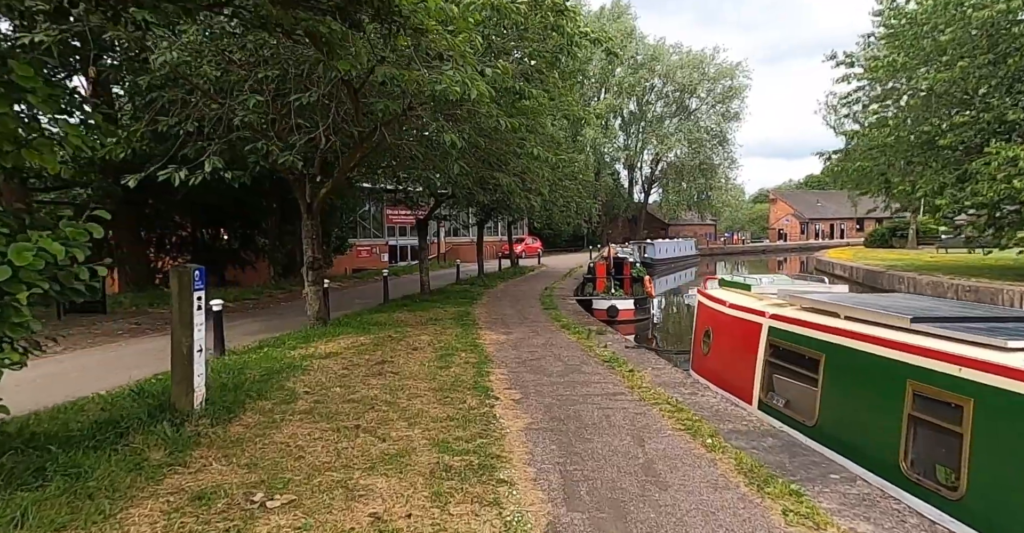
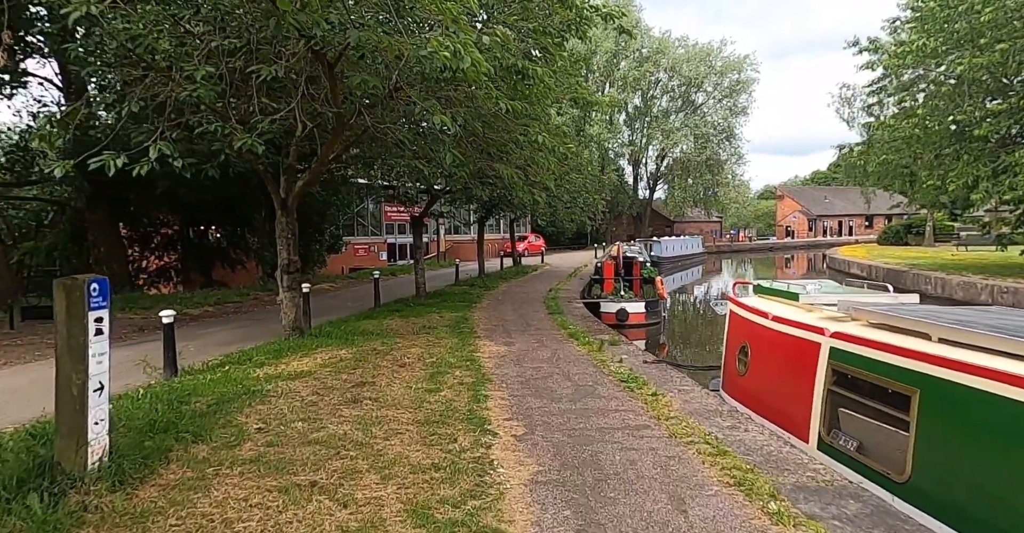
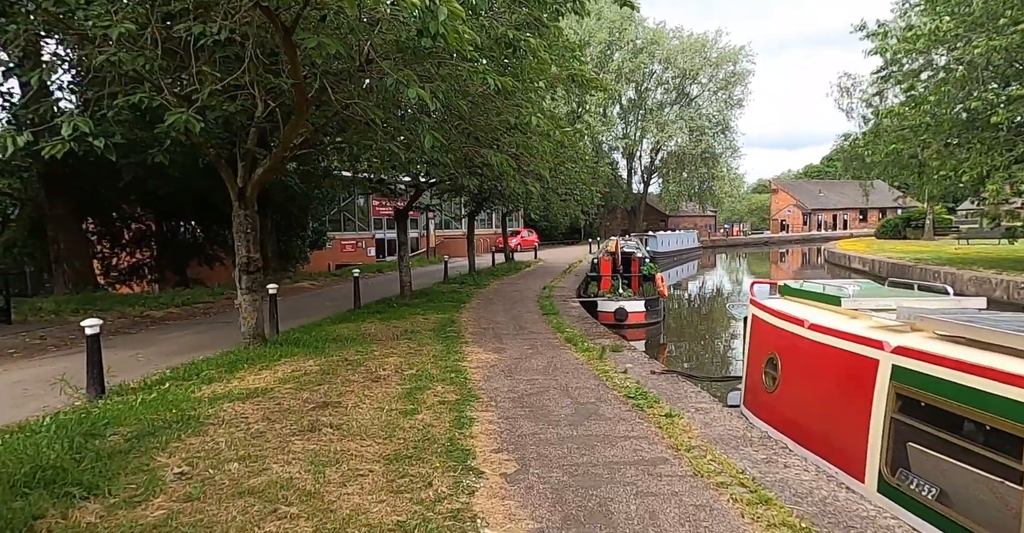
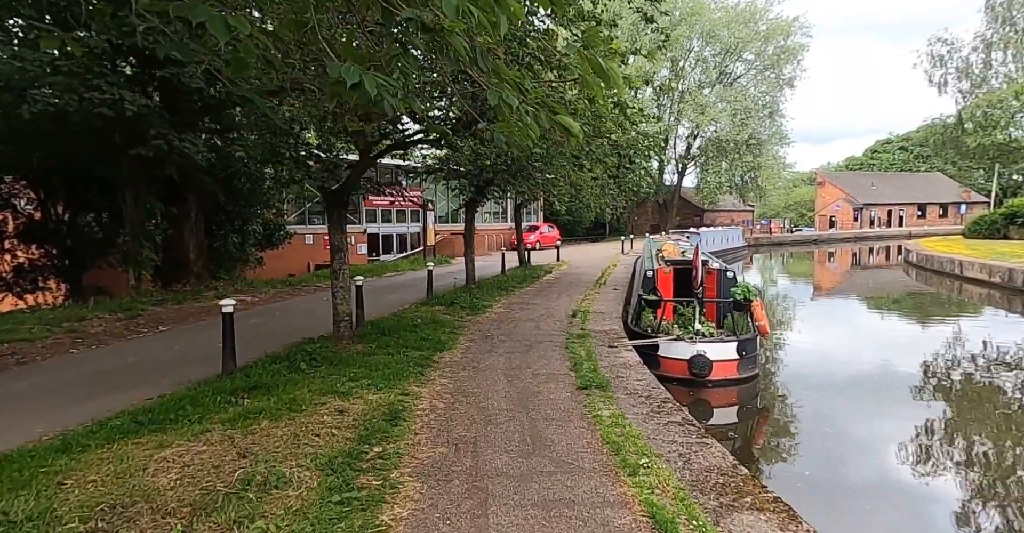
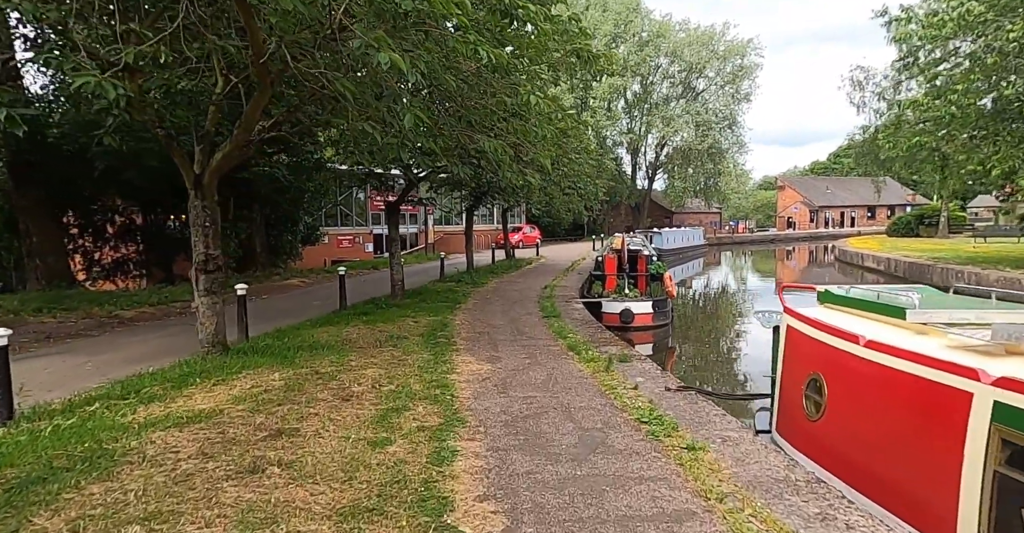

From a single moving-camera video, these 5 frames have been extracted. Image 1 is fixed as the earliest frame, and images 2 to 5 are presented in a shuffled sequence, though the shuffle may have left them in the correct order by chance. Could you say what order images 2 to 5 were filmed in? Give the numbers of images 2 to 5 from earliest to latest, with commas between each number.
2, 3, 5, 4
